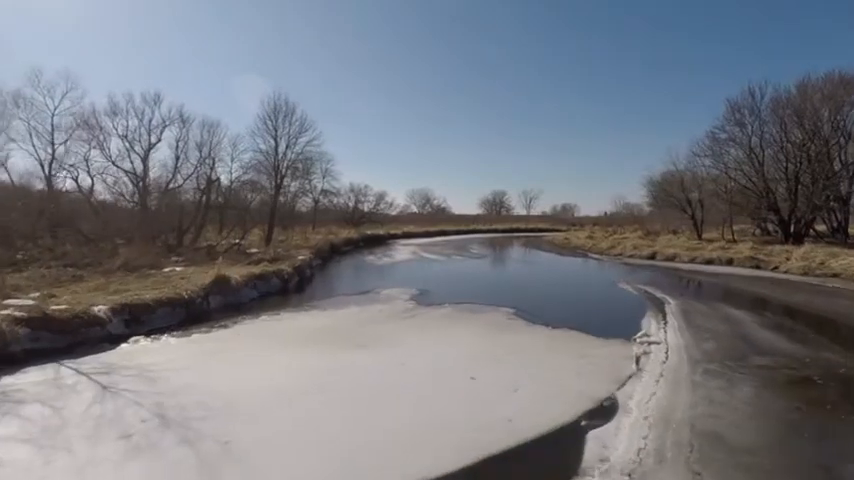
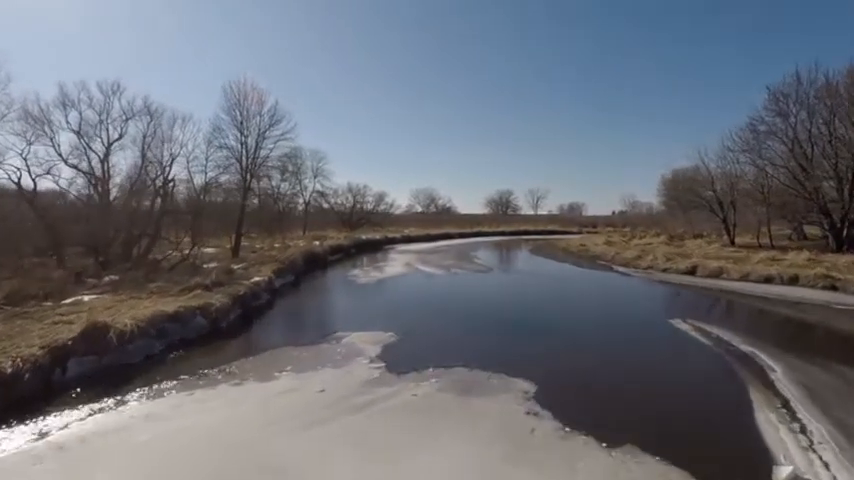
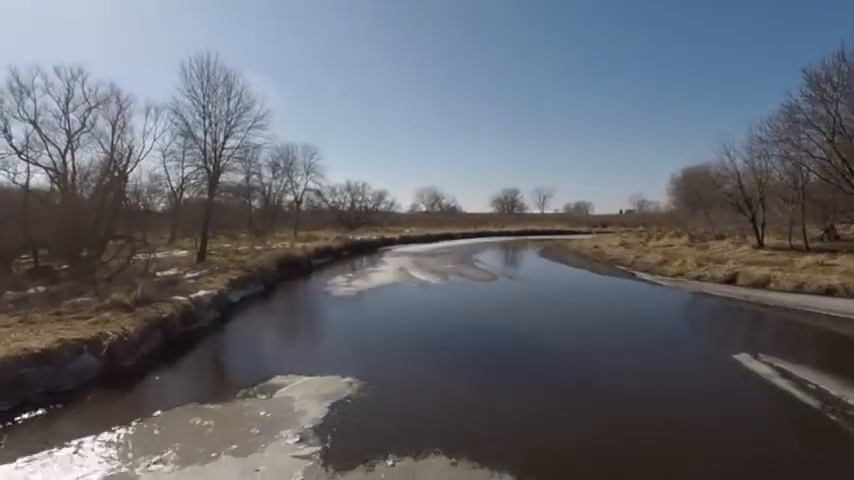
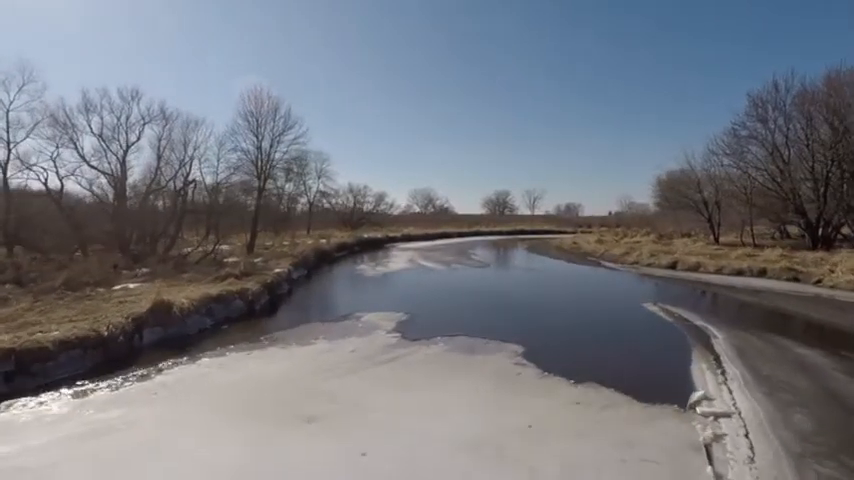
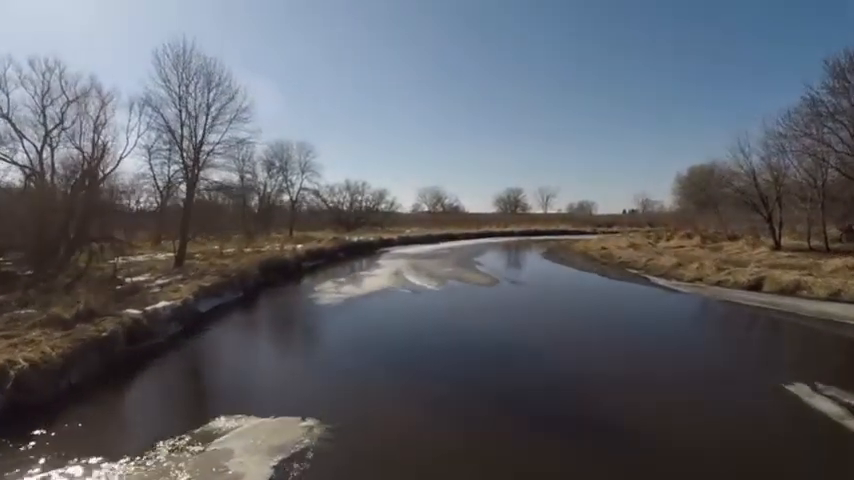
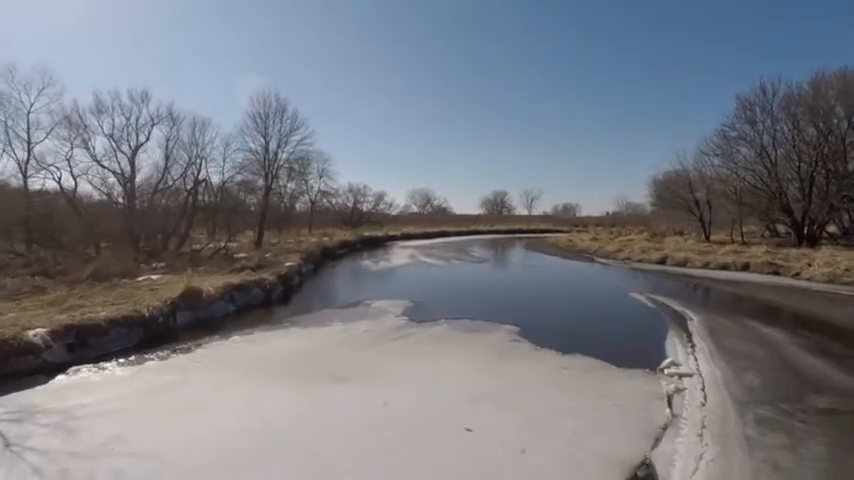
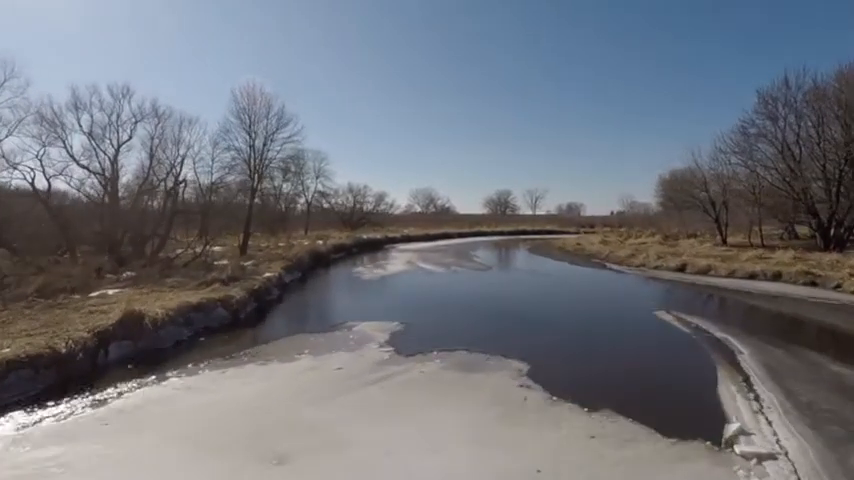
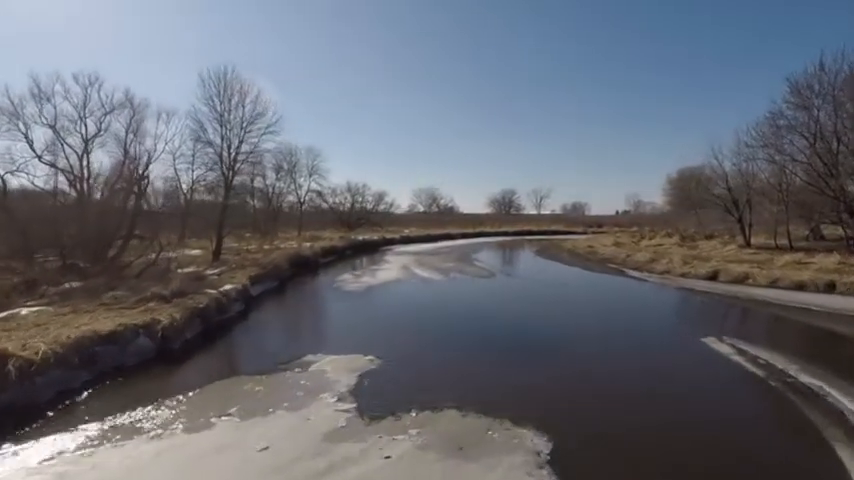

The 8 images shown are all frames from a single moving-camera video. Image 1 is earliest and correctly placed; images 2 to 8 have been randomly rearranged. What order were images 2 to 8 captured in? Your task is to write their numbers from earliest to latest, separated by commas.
6, 4, 7, 2, 8, 3, 5
